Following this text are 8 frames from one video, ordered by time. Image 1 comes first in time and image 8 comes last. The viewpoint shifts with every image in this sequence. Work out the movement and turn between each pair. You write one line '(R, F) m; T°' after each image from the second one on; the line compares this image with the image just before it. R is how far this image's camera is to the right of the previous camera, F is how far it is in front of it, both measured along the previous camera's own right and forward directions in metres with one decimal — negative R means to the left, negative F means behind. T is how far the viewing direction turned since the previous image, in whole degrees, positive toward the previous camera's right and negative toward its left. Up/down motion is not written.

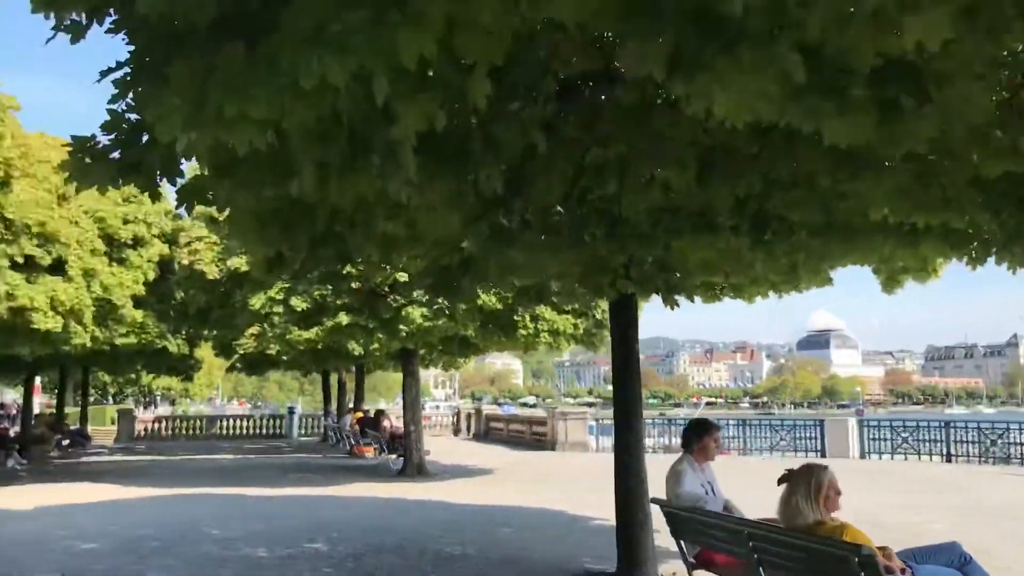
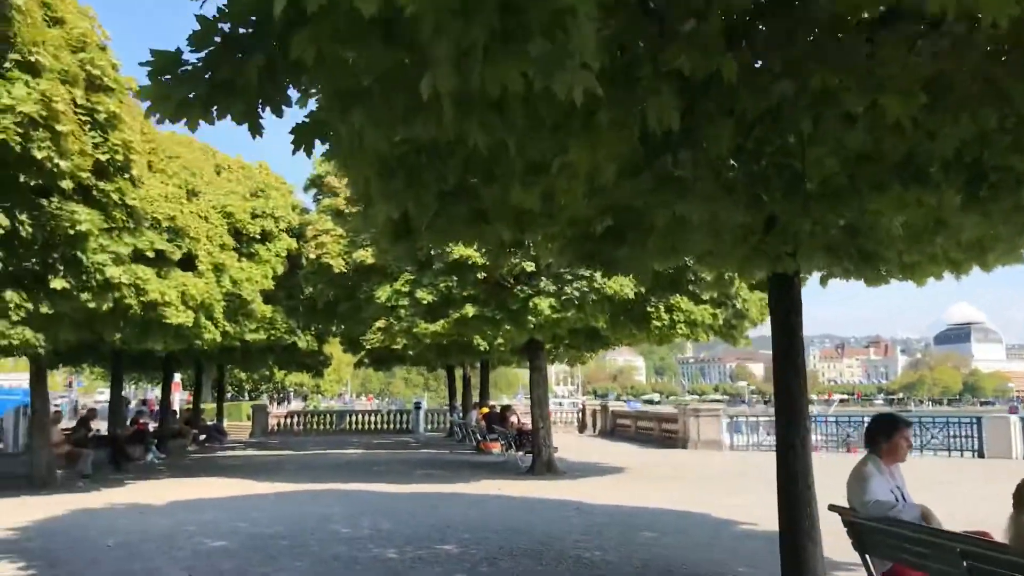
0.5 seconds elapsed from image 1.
(-0.2, +0.7) m; -7°
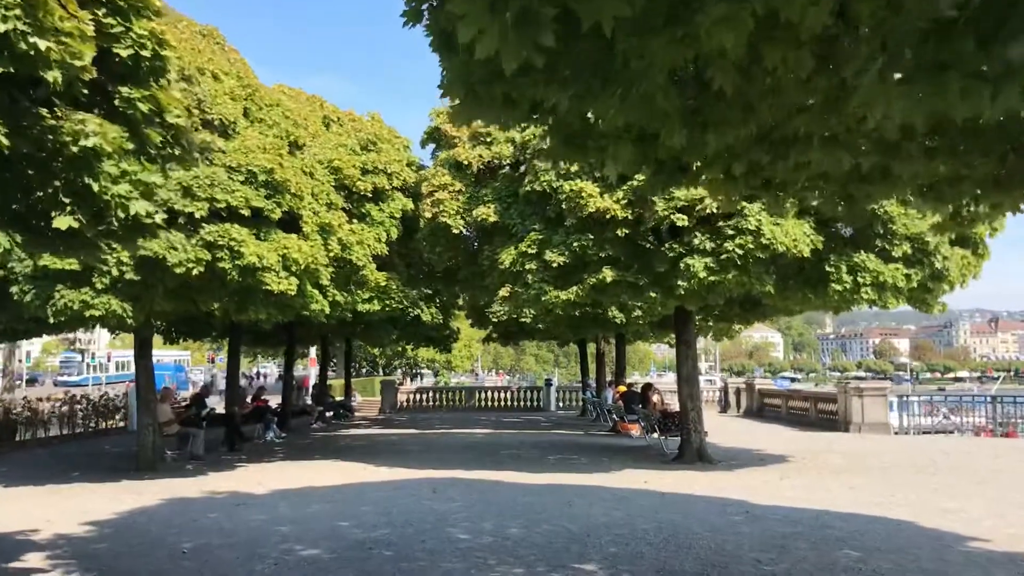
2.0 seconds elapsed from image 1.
(-0.2, +2.1) m; -8°
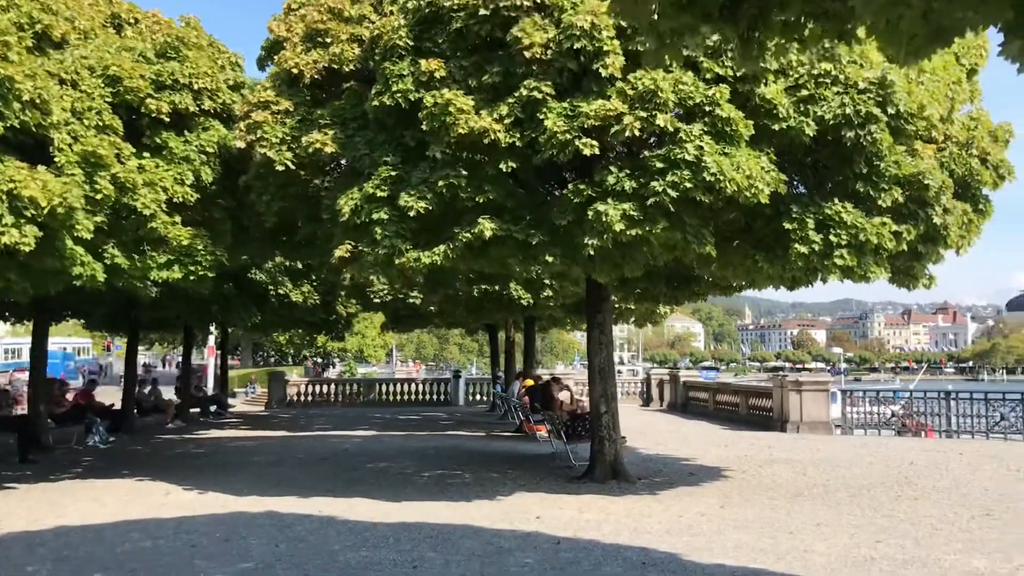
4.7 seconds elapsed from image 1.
(+0.8, +3.7) m; +4°
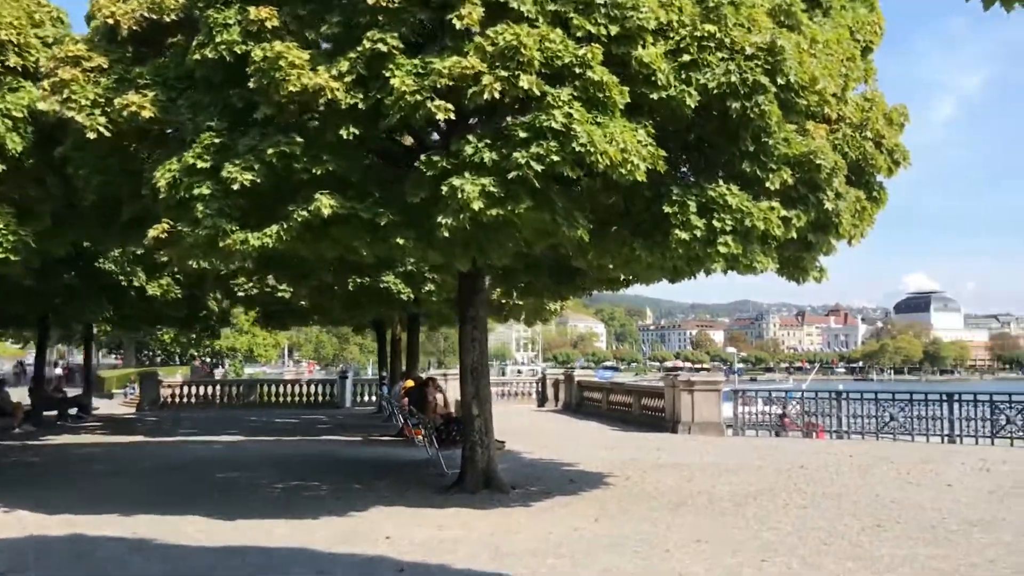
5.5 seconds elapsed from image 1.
(+0.5, +1.1) m; +6°
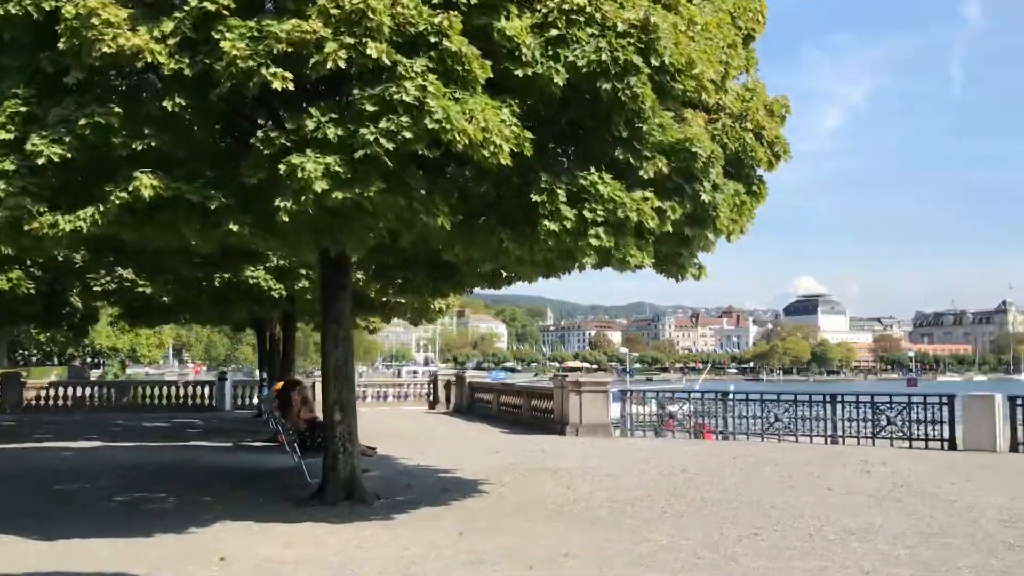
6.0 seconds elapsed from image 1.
(+0.4, +0.7) m; +6°
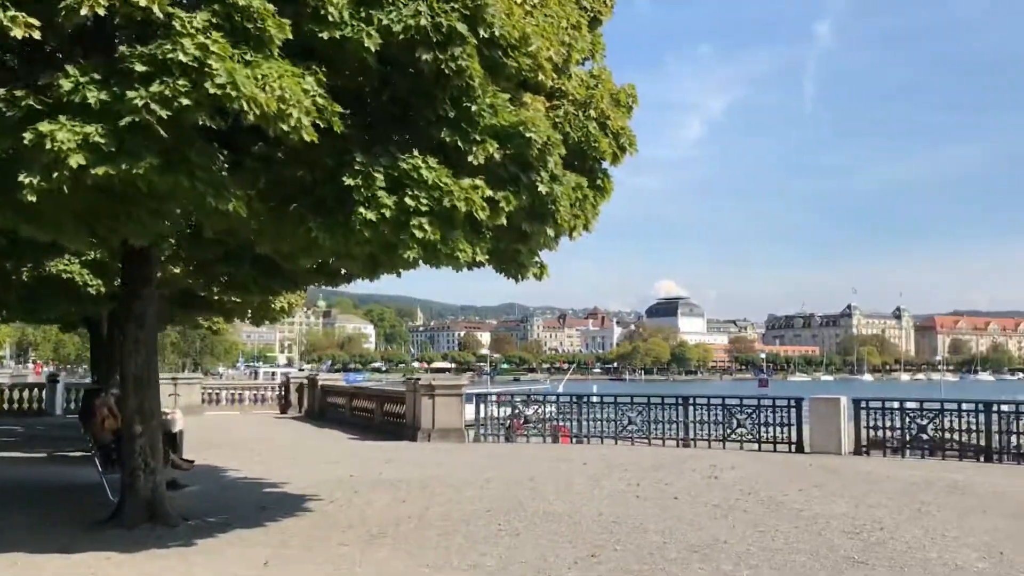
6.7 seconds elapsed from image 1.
(+0.4, +0.8) m; +8°
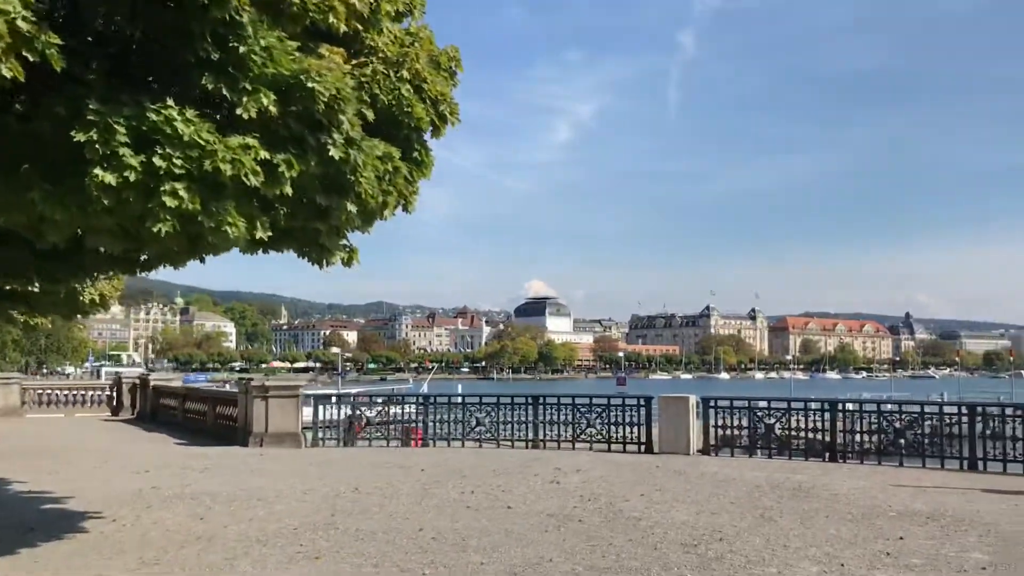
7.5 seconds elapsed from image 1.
(+0.5, +1.0) m; +8°
